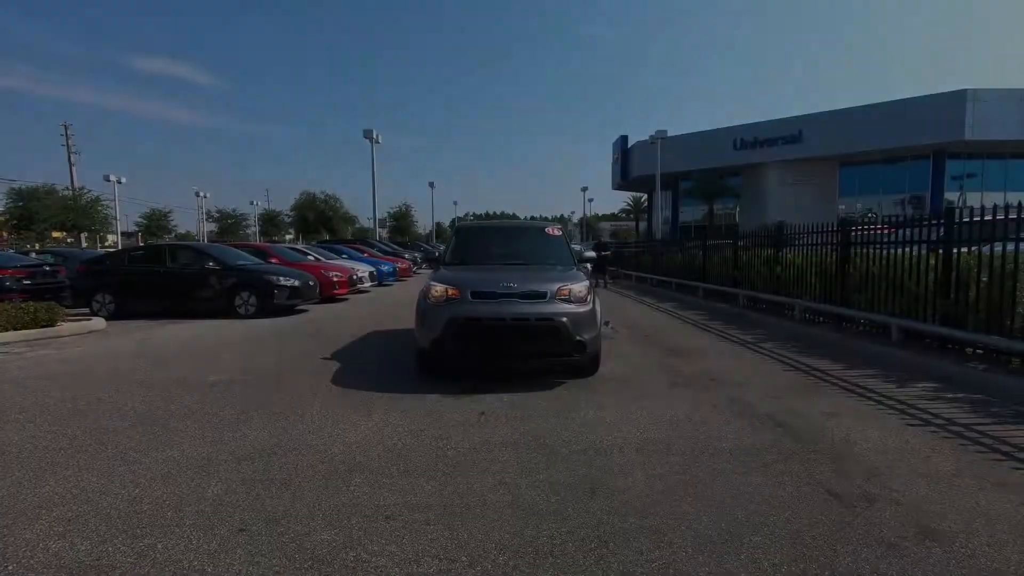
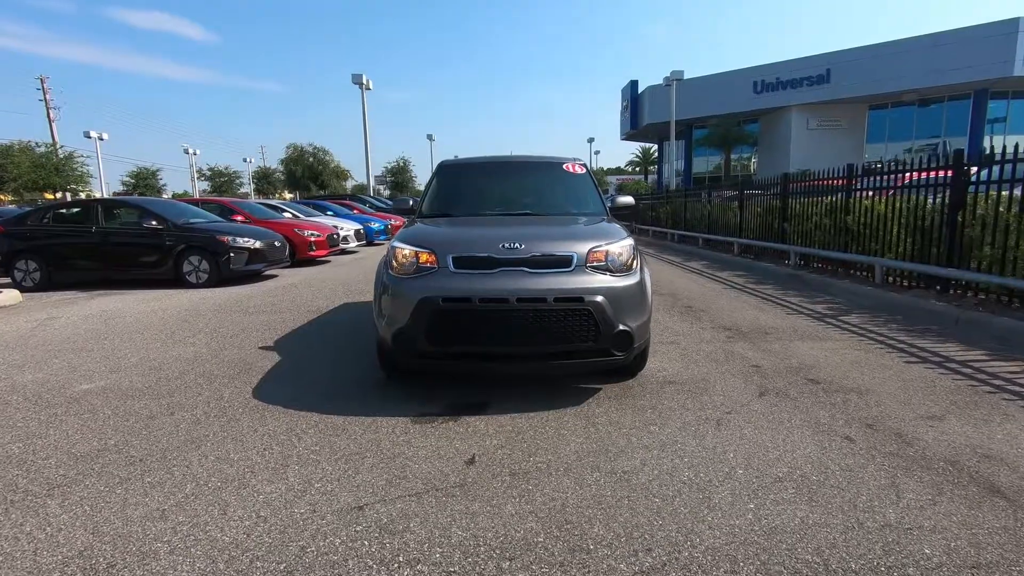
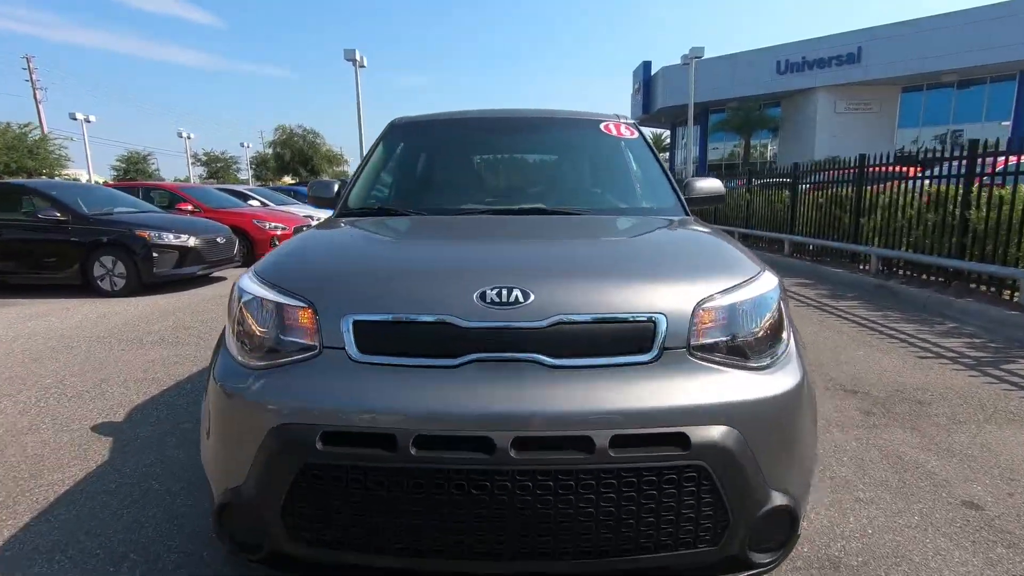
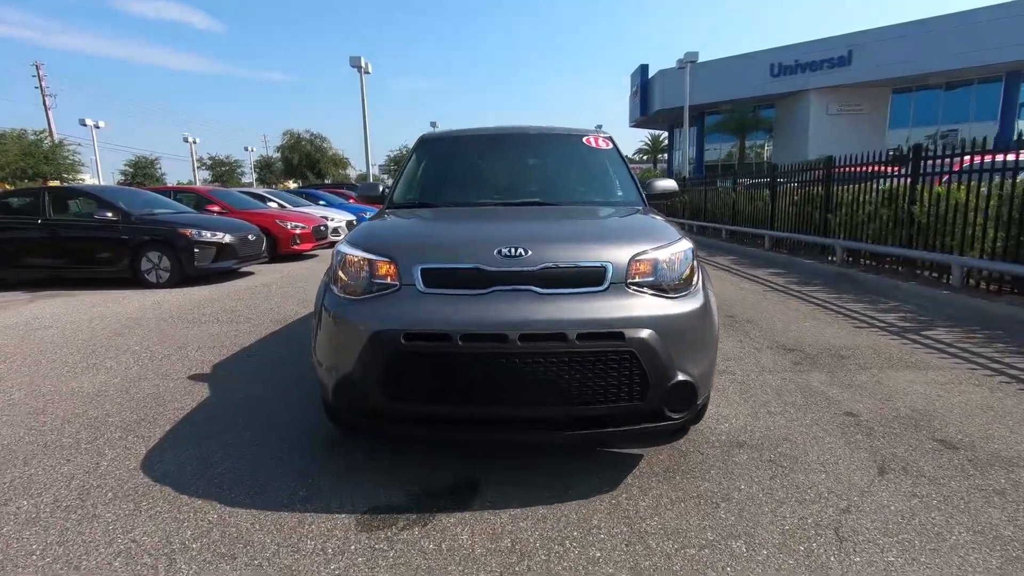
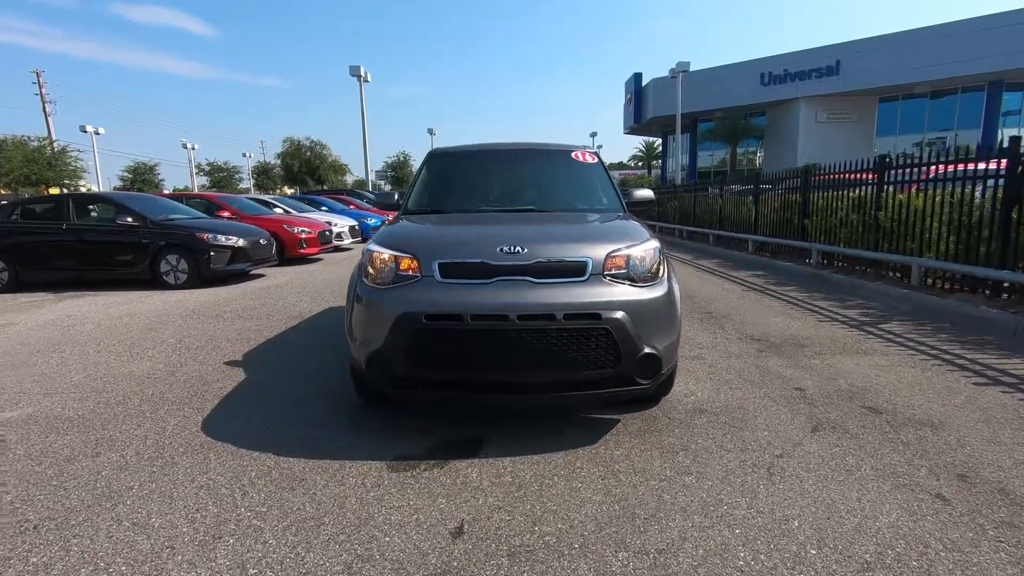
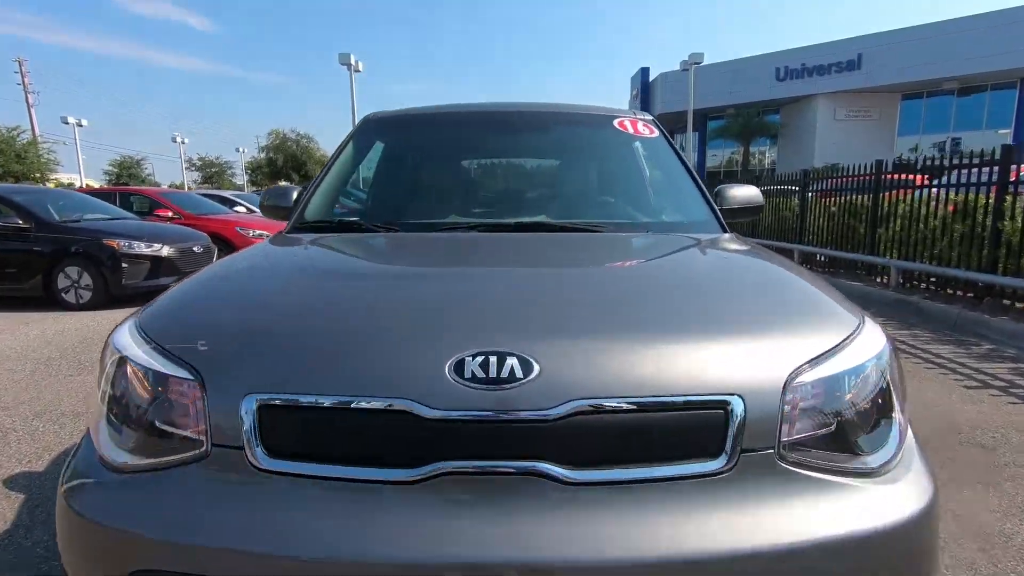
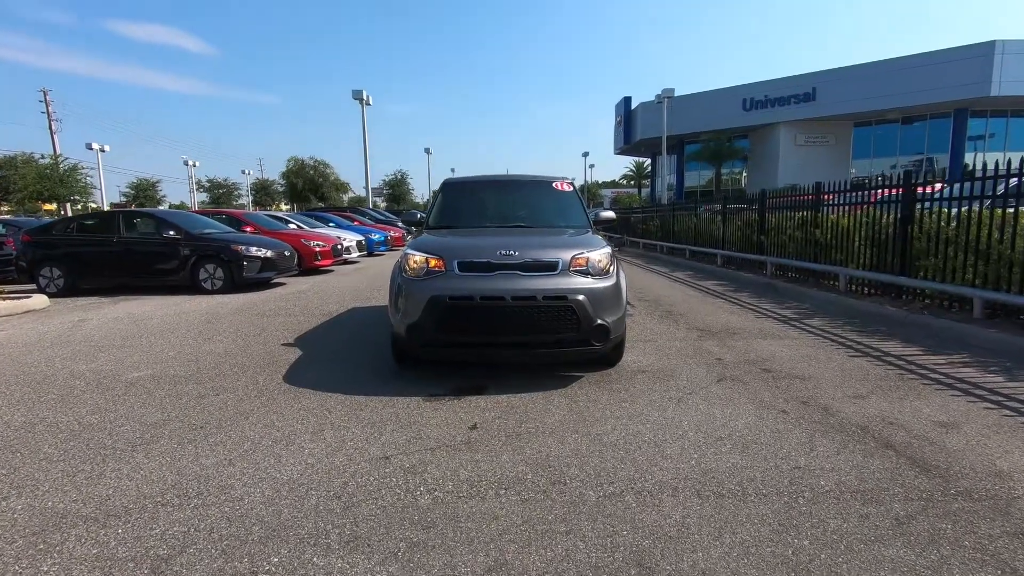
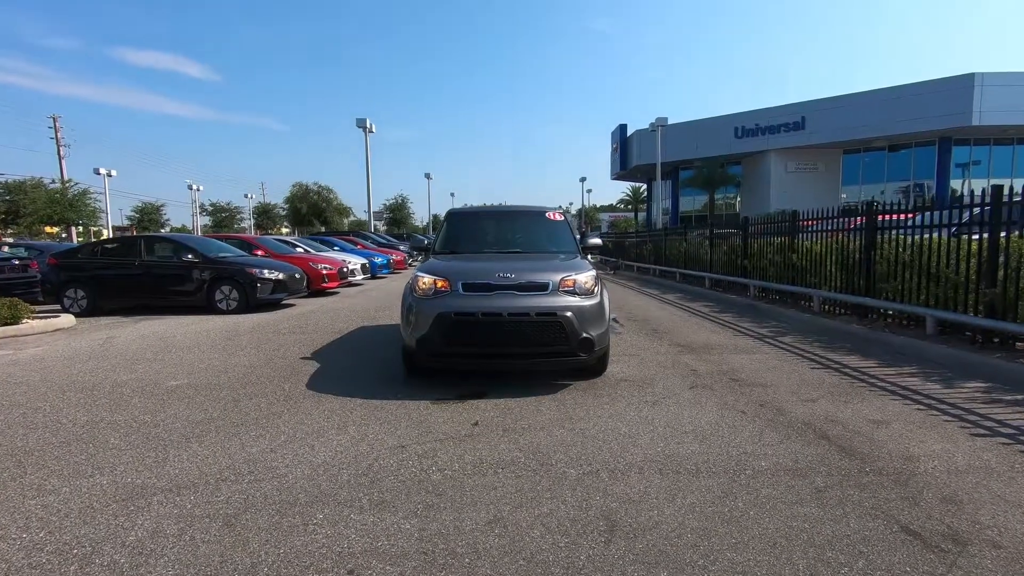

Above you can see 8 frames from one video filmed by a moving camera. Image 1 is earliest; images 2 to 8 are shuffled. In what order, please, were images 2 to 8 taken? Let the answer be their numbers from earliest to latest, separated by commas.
8, 7, 2, 5, 4, 3, 6
